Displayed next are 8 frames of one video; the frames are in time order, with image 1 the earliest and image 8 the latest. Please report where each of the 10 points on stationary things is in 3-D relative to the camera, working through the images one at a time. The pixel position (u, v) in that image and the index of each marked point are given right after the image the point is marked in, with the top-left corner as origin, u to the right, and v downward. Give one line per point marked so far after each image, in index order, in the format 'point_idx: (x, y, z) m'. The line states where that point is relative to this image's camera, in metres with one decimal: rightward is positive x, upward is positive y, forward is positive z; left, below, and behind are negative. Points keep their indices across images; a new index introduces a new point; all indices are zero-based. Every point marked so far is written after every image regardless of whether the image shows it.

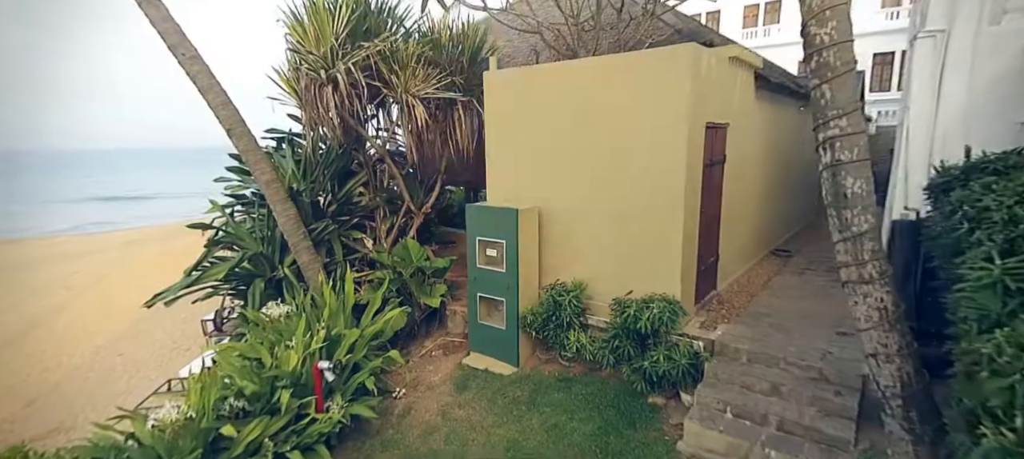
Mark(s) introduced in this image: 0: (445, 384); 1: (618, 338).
0: (-0.6, -1.4, +4.5) m
1: (+0.8, -0.9, +4.0) m
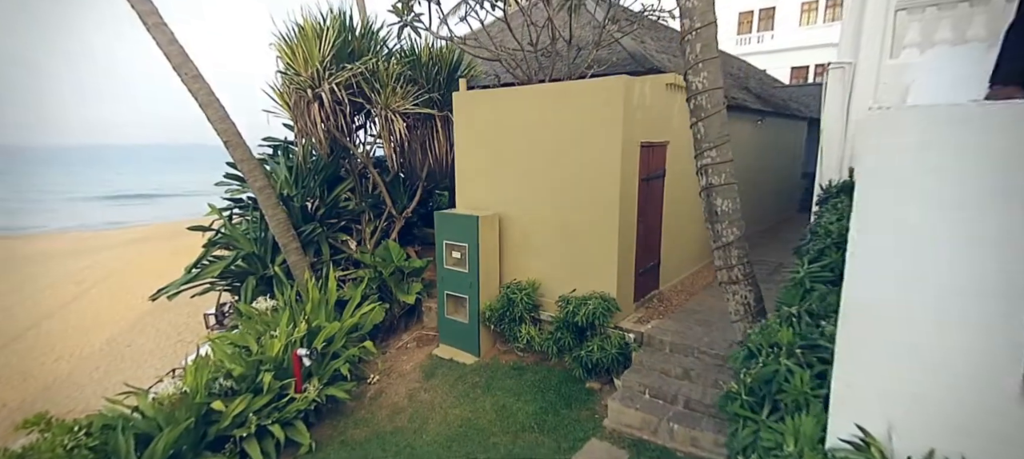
0: (-1.0, -1.5, +5.0) m
1: (+0.5, -0.9, +4.5) m
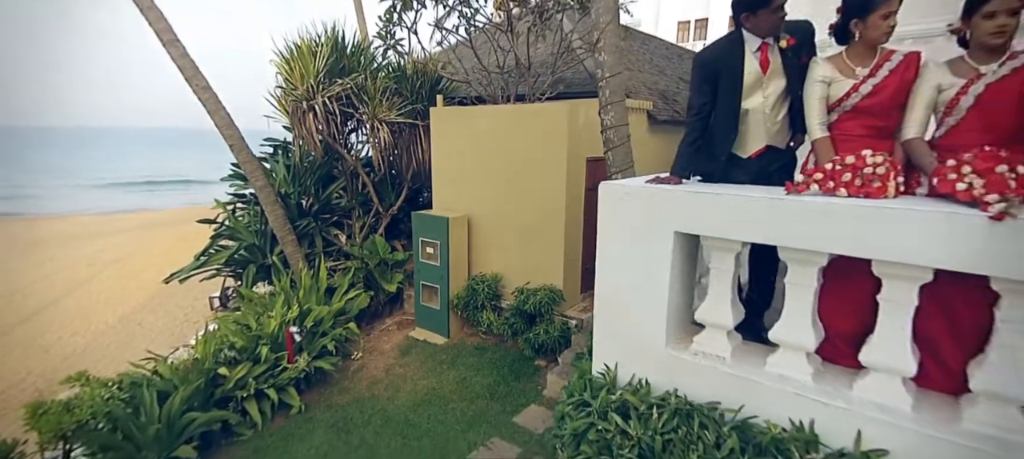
0: (-1.4, -1.5, +5.8) m
1: (0.0, -0.9, +5.3) m
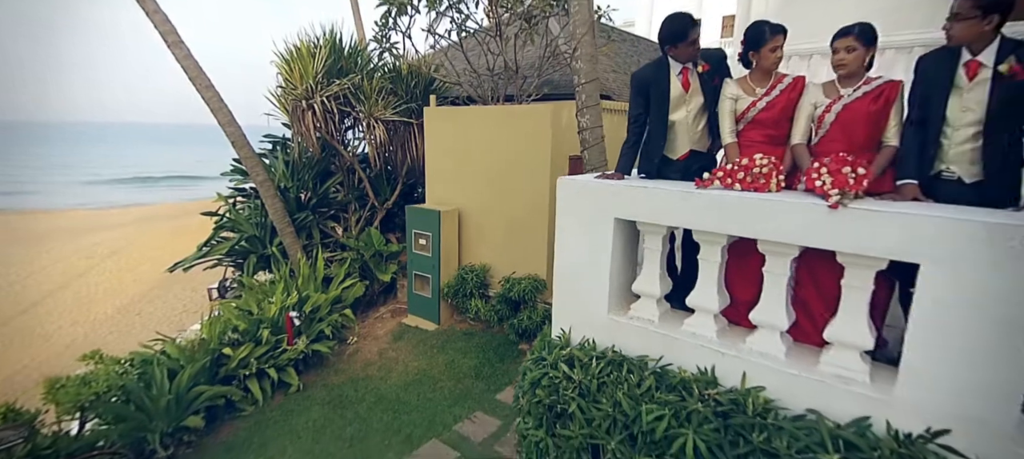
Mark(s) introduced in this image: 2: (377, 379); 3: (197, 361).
0: (-1.6, -1.4, +6.2) m
1: (-0.1, -0.9, +5.6) m
2: (-1.5, -1.6, +5.2) m
3: (-3.0, -1.3, +4.6) m
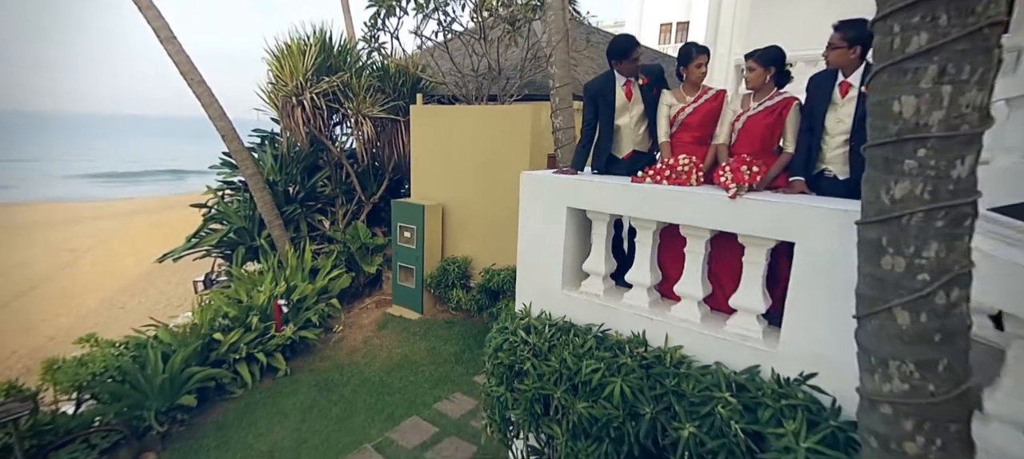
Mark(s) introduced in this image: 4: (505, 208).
0: (-1.9, -1.3, +6.4) m
1: (-0.4, -0.8, +5.9) m
2: (-1.7, -1.5, +5.5) m
3: (-3.2, -1.2, +4.9) m
4: (-0.1, +0.3, +6.0) m
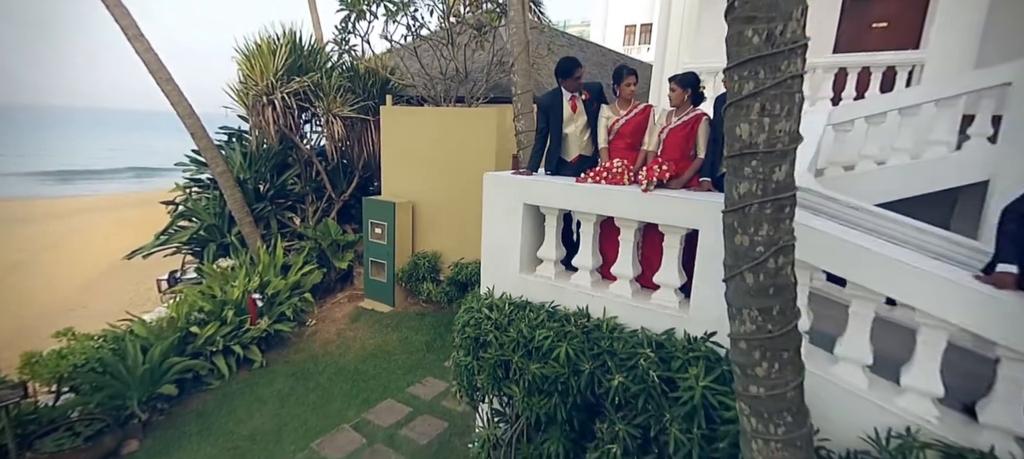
0: (-2.3, -1.2, +6.7) m
1: (-0.8, -0.7, +6.3) m
2: (-2.1, -1.5, +5.7) m
3: (-3.6, -1.1, +5.0) m
4: (-0.5, +0.3, +6.4) m
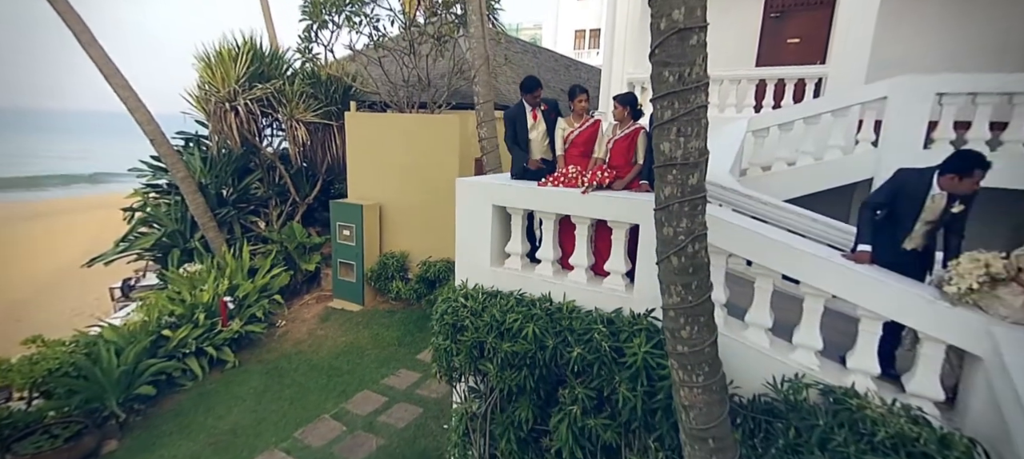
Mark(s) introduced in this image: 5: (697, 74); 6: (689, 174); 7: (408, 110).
0: (-2.8, -1.3, +6.9) m
1: (-1.3, -0.7, +6.6) m
2: (-2.5, -1.5, +5.9) m
3: (-3.9, -1.2, +5.1) m
4: (-1.0, +0.3, +6.7) m
5: (+0.7, +0.6, +1.7) m
6: (+0.7, +0.2, +1.8) m
7: (-1.7, +2.0, +8.0) m
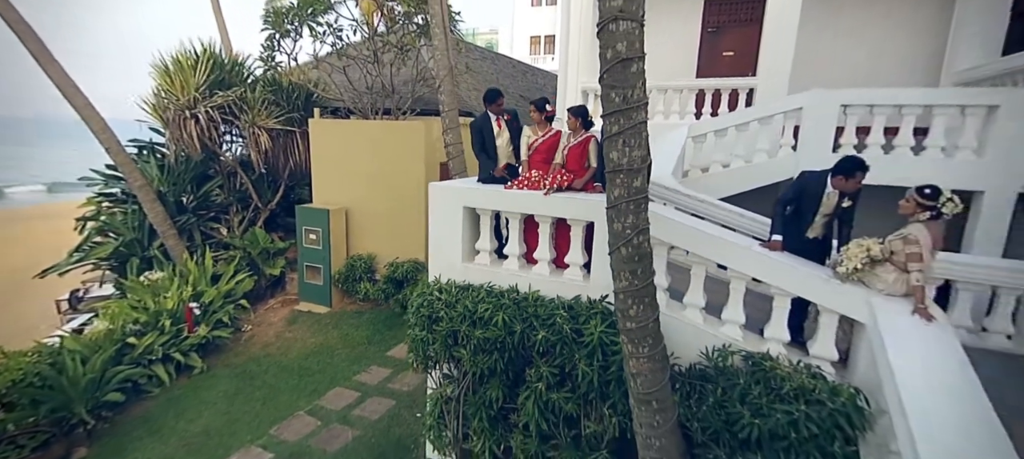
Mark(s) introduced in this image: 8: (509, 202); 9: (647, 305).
0: (-3.3, -1.3, +6.9) m
1: (-1.8, -0.8, +6.8) m
2: (-2.9, -1.6, +6.0) m
3: (-4.3, -1.3, +5.1) m
4: (-1.5, +0.3, +6.9) m
5: (+0.5, +0.6, +2.1) m
6: (+0.5, +0.2, +2.2) m
7: (-2.4, +1.9, +8.1) m
8: (0.0, +0.2, +3.1) m
9: (+0.6, -0.4, +2.3) m
